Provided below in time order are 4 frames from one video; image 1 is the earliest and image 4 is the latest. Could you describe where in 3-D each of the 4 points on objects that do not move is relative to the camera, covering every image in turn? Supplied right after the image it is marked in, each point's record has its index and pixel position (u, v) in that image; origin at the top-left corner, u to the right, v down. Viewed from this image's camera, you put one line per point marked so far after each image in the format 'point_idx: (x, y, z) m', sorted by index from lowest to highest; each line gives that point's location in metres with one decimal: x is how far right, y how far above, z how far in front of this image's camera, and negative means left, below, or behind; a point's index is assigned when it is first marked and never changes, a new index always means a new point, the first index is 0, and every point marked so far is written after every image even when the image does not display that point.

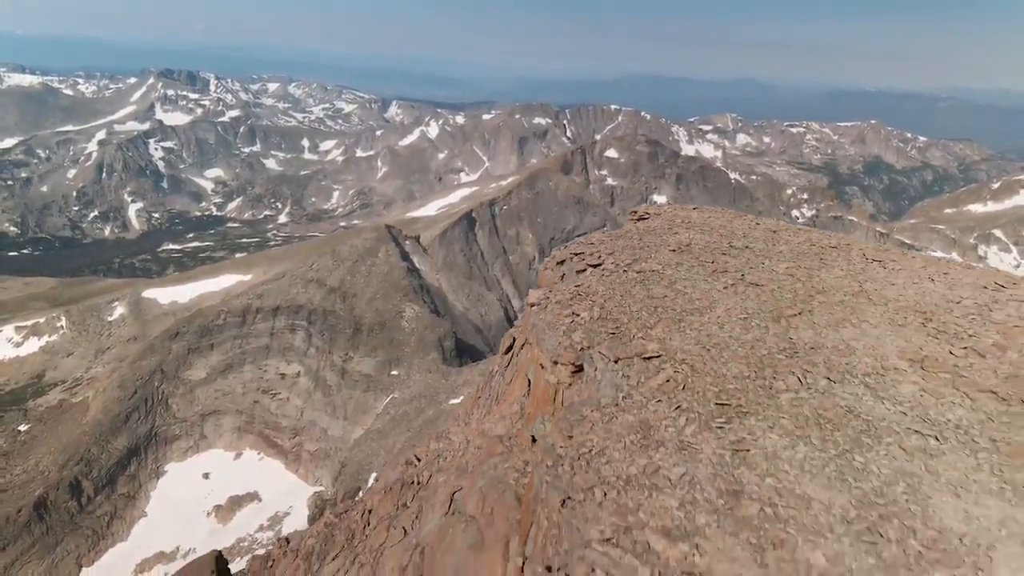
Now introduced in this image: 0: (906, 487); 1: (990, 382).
0: (+5.9, -3.0, +10.0) m
1: (+9.3, -1.8, +13.2) m
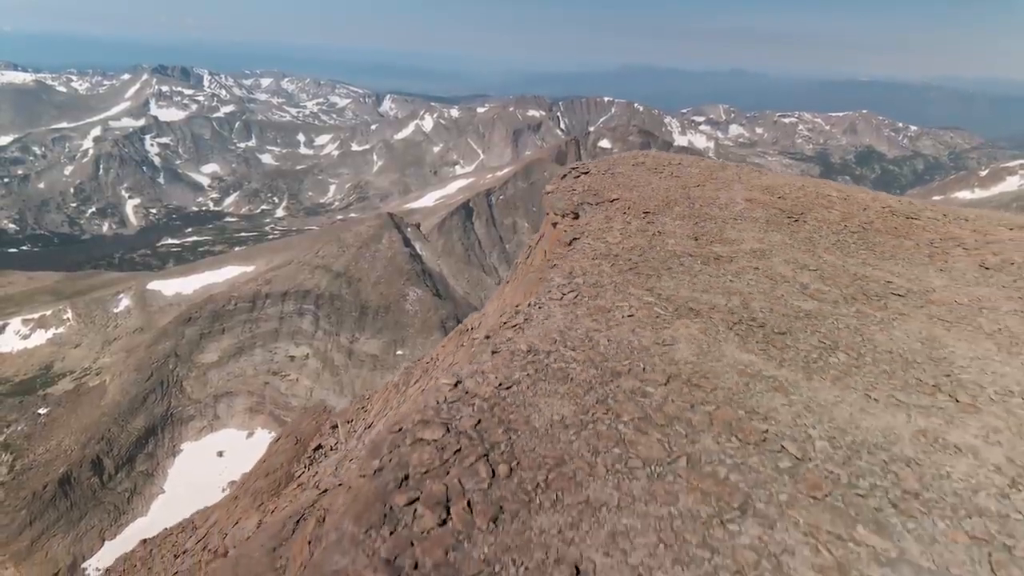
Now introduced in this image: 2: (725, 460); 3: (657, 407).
0: (+7.2, +2.0, +23.6) m
1: (+10.6, +3.3, +26.9) m
2: (+3.2, -2.6, +10.3) m
3: (+2.6, -2.1, +11.8) m
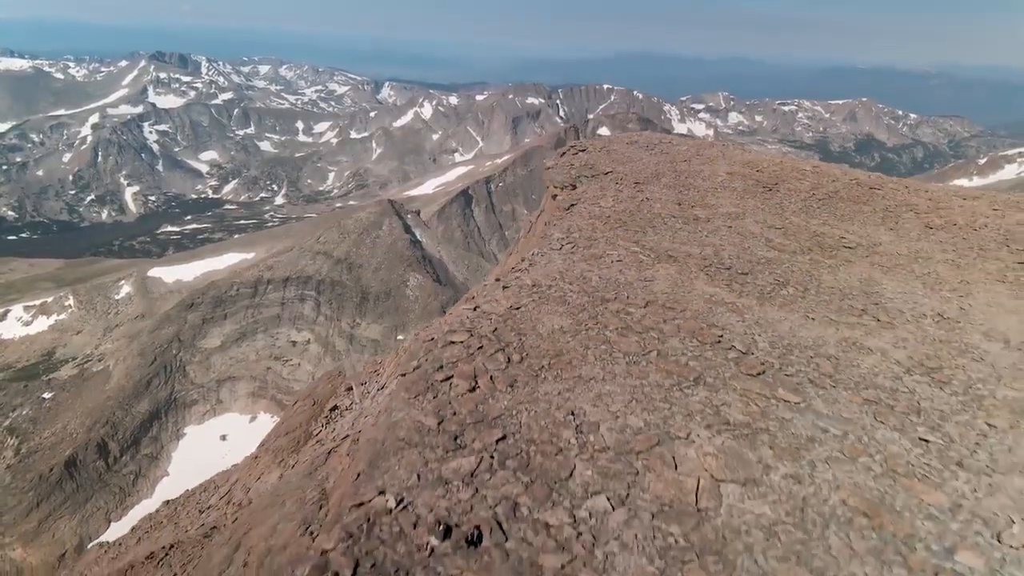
0: (+7.4, +3.5, +26.6) m
1: (+10.8, +4.9, +29.9) m
2: (+3.4, -1.3, +13.4) m
3: (+2.8, -0.7, +14.9) m
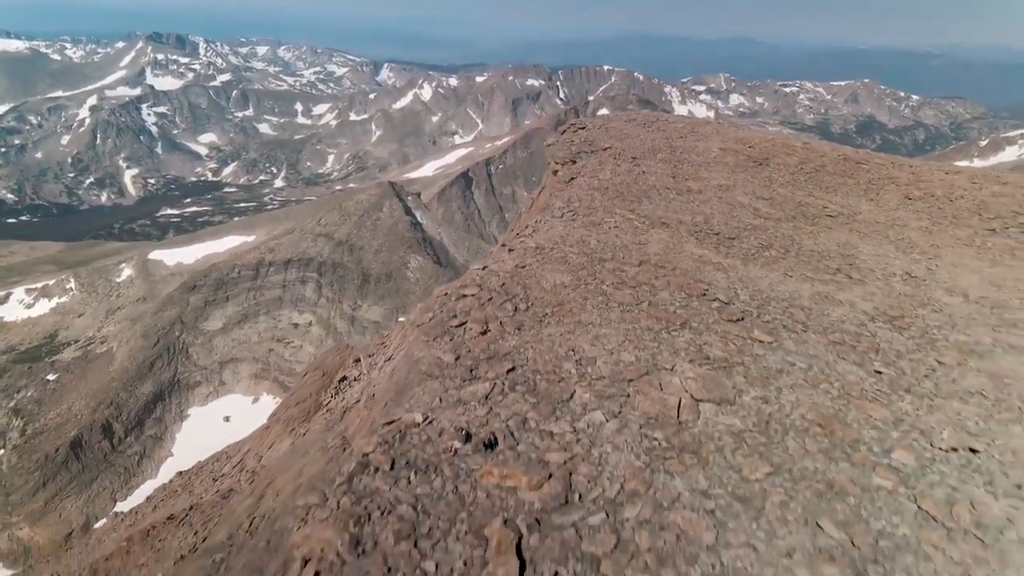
0: (+7.5, +4.8, +28.1) m
1: (+10.9, +6.2, +31.3) m
2: (+3.6, -0.3, +15.0) m
3: (+2.9, +0.3, +16.5) m
